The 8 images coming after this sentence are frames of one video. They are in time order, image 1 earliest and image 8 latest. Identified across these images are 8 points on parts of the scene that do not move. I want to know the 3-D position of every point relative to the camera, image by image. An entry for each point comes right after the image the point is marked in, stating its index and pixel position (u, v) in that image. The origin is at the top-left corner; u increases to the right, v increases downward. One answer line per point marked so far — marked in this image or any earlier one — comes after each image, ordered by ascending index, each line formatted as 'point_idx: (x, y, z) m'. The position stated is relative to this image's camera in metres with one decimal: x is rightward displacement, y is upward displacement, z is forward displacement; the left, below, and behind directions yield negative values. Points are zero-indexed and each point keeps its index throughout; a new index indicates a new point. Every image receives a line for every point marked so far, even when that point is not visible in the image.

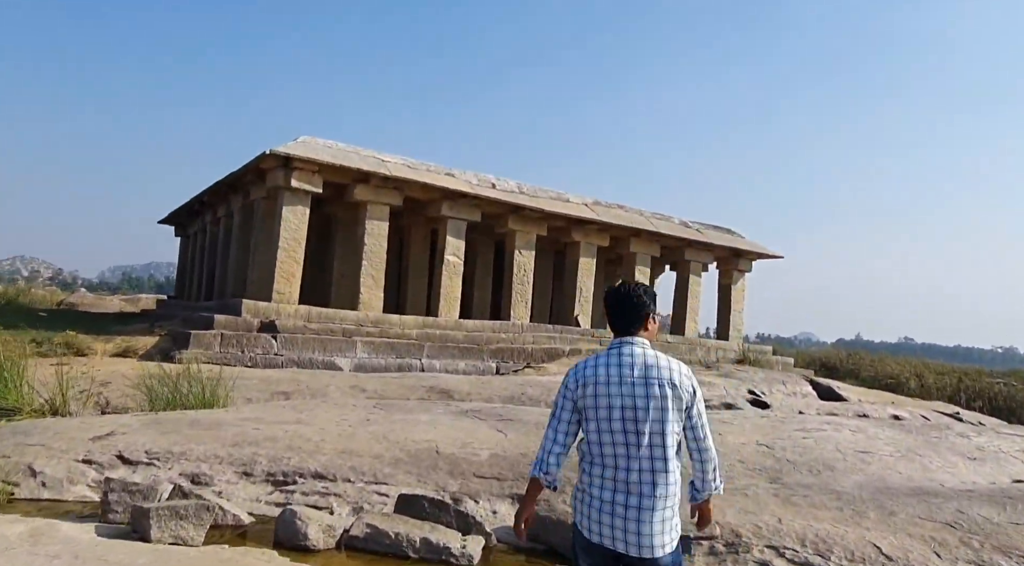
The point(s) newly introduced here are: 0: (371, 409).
0: (-1.1, -1.0, +5.9) m
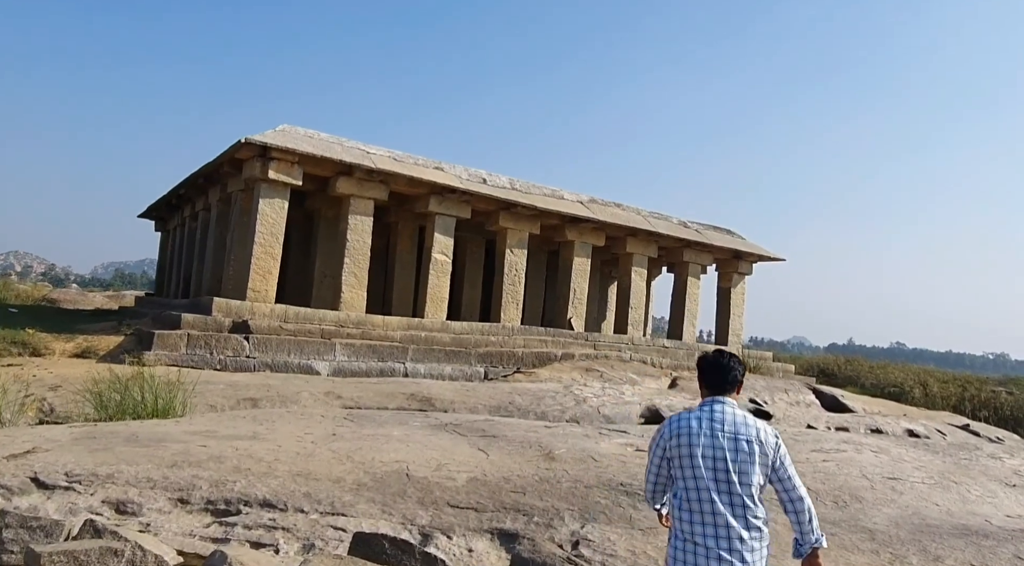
0: (-1.2, -1.0, +5.3) m
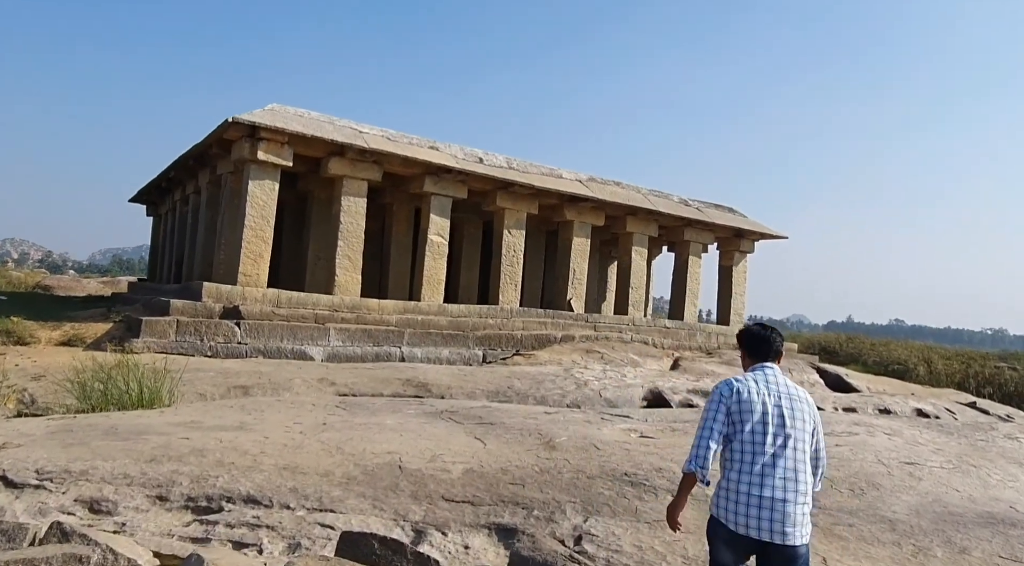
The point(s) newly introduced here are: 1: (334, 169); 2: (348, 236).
0: (-1.2, -0.9, +5.1) m
1: (-2.3, +1.5, +9.5) m
2: (-2.2, +0.6, +9.7) m
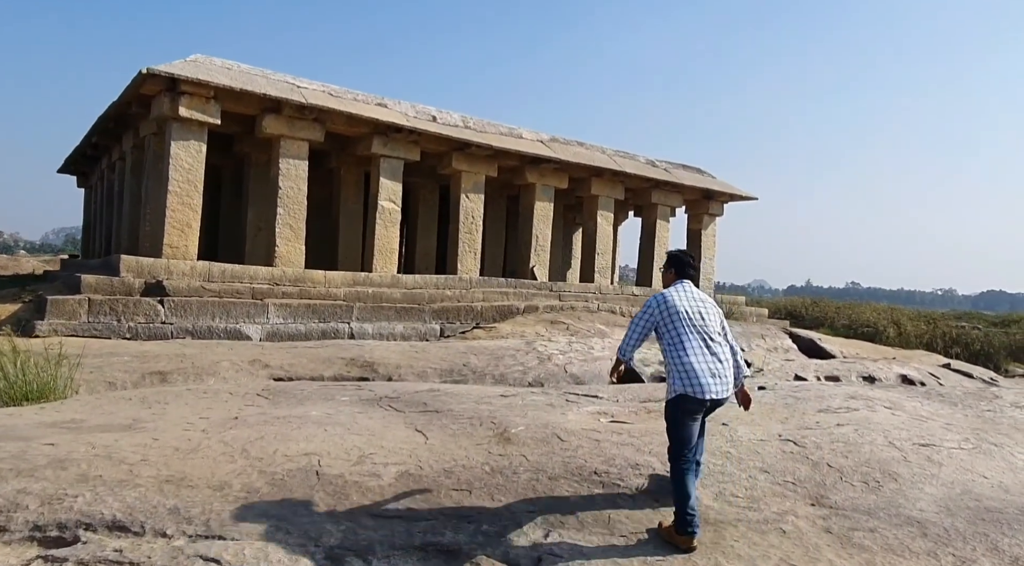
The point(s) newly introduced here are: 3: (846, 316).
0: (-1.5, -0.7, +4.4) m
1: (-2.8, +1.8, +8.6) m
2: (-2.7, +1.0, +8.8) m
3: (+8.3, -0.8, +18.4) m
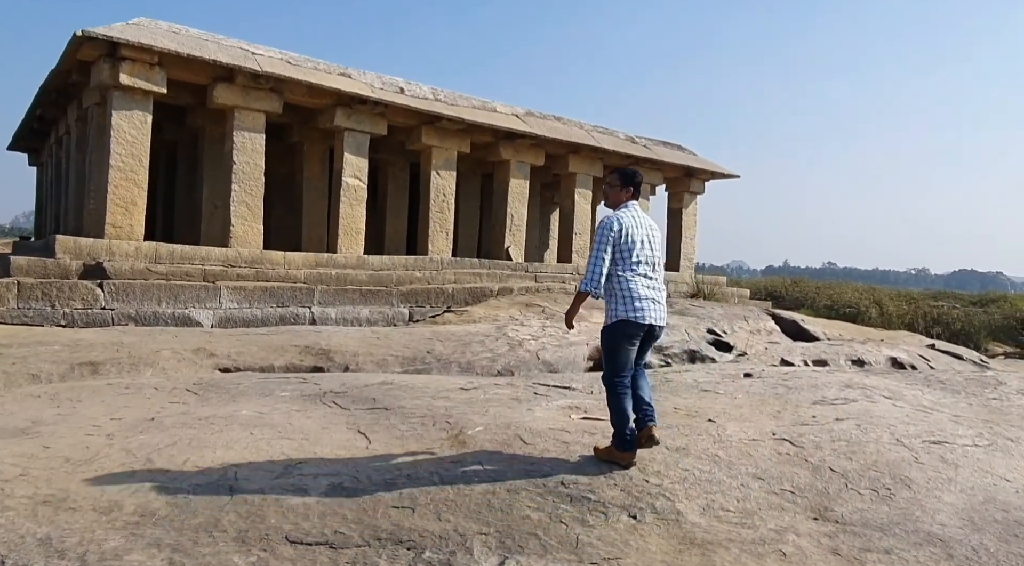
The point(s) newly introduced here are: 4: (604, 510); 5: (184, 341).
0: (-1.7, -0.6, +3.9) m
1: (-3.1, +2.0, +8.0) m
2: (-3.0, +1.2, +8.2) m
3: (+7.8, -0.3, +18.2) m
4: (+0.3, -0.8, +2.5) m
5: (-2.6, -0.5, +6.0) m
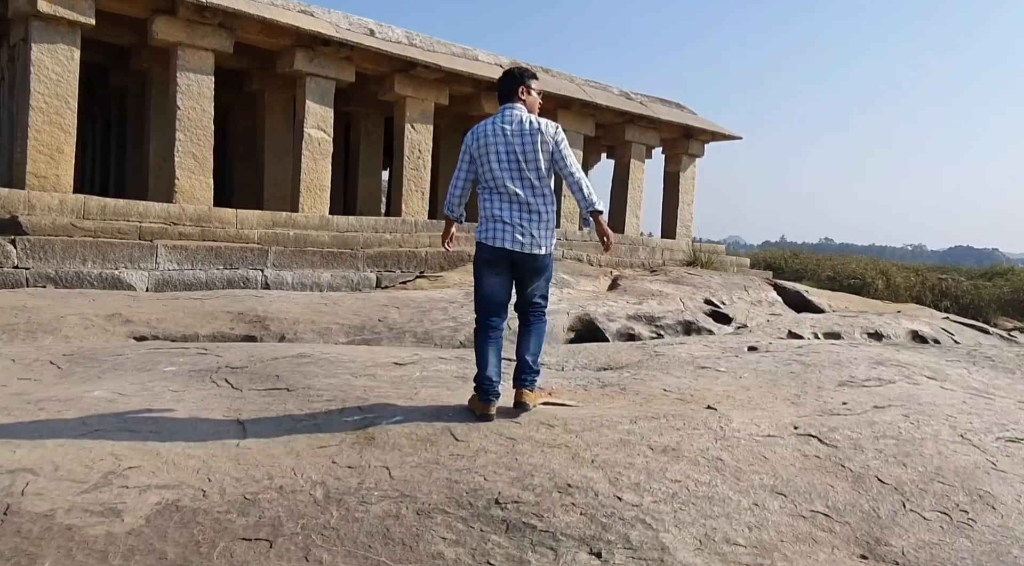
0: (-1.9, -0.4, +3.1) m
1: (-3.4, +2.4, +7.1) m
2: (-3.2, +1.6, +7.4) m
3: (+7.5, +0.4, +17.4) m
4: (+0.1, -0.6, +1.7) m
5: (-2.9, -0.2, +5.2) m
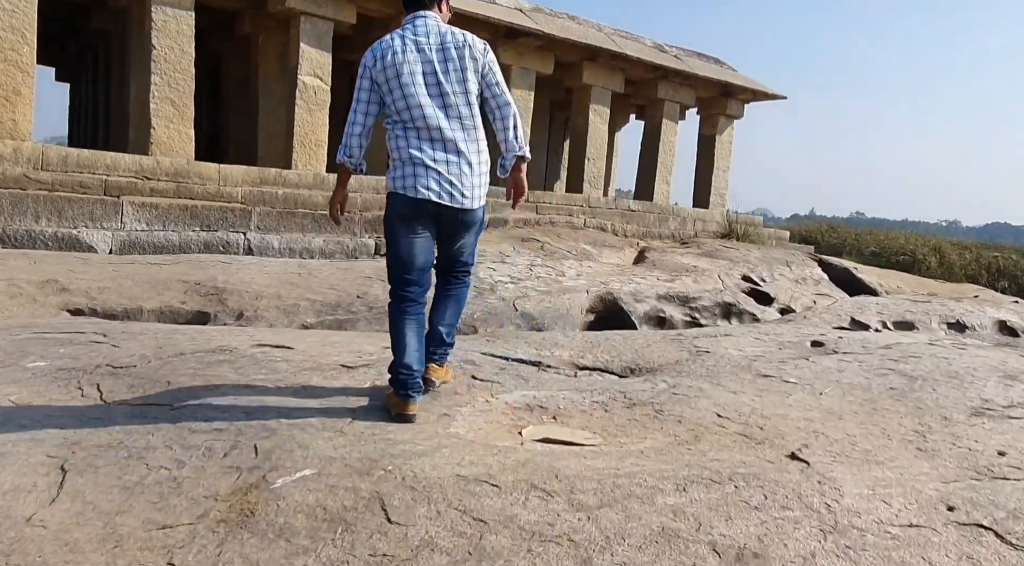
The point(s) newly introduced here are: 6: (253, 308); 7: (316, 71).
0: (-2.0, -0.2, +2.3) m
1: (-3.2, +2.7, +6.2) m
2: (-3.1, +1.9, +6.5) m
3: (+7.9, +0.9, +16.3) m
4: (0.0, -0.6, +0.8) m
5: (-2.8, +0.1, +4.4) m
6: (-1.4, -0.1, +3.9) m
7: (-2.0, +2.1, +7.5) m
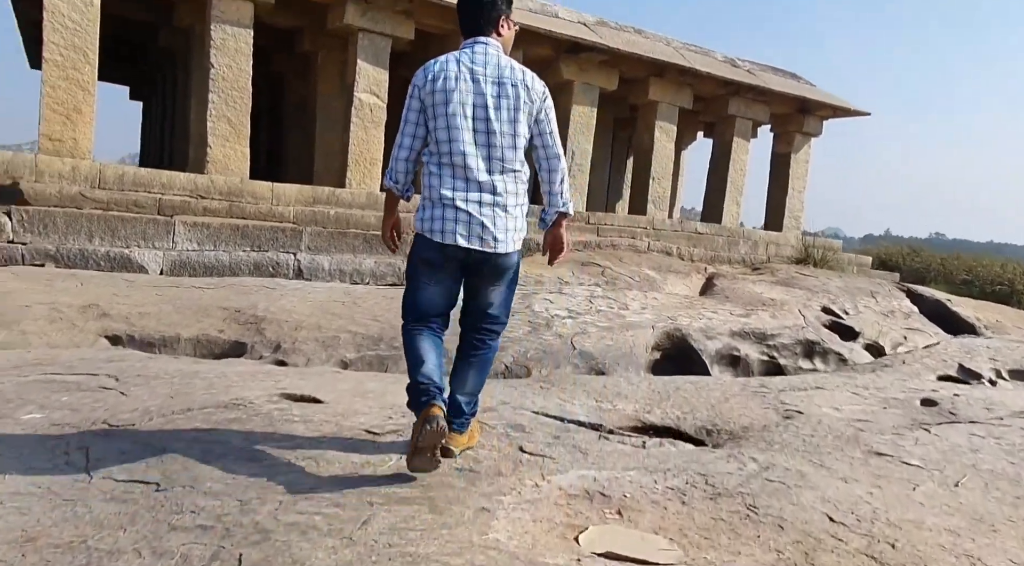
0: (-1.8, -0.3, +2.1) m
1: (-2.6, +2.5, +6.2) m
2: (-2.5, +1.7, +6.4) m
3: (+9.2, +0.3, +15.2) m
4: (+0.1, -0.7, +0.5) m
5: (-2.5, -0.1, +4.2) m
6: (-1.1, -0.3, +3.6) m
7: (-1.3, +1.9, +7.3) m
